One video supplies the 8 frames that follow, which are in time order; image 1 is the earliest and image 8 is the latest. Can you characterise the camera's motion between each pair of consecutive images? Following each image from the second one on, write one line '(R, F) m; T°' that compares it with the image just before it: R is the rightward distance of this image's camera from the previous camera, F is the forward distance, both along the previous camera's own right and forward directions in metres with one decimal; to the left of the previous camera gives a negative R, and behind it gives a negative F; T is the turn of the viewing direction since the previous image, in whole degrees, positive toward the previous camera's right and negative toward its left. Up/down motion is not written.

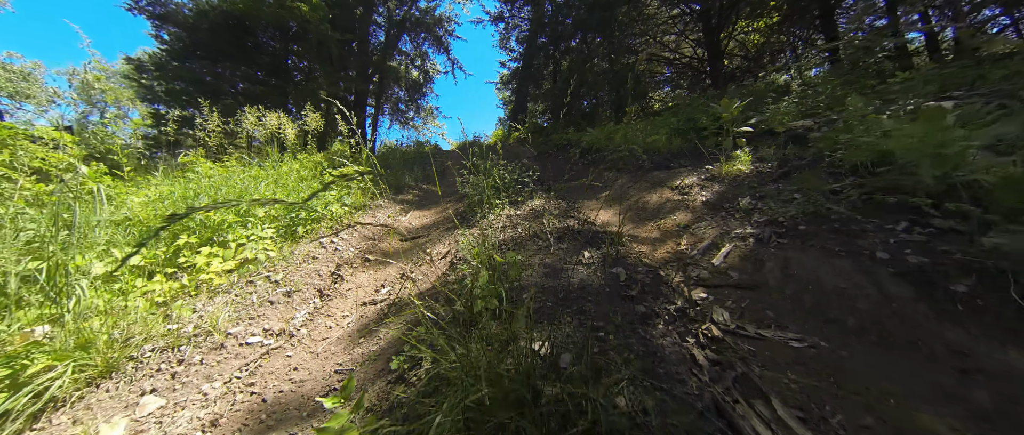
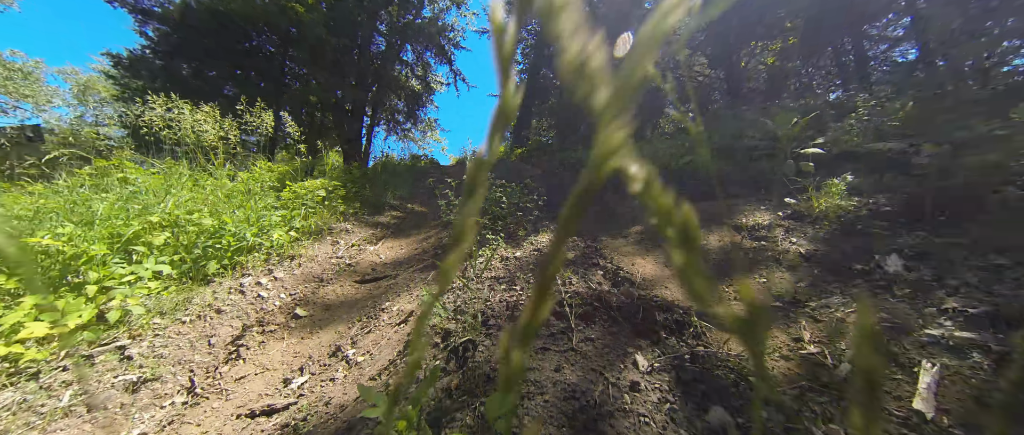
(0.0, +0.9) m; 0°
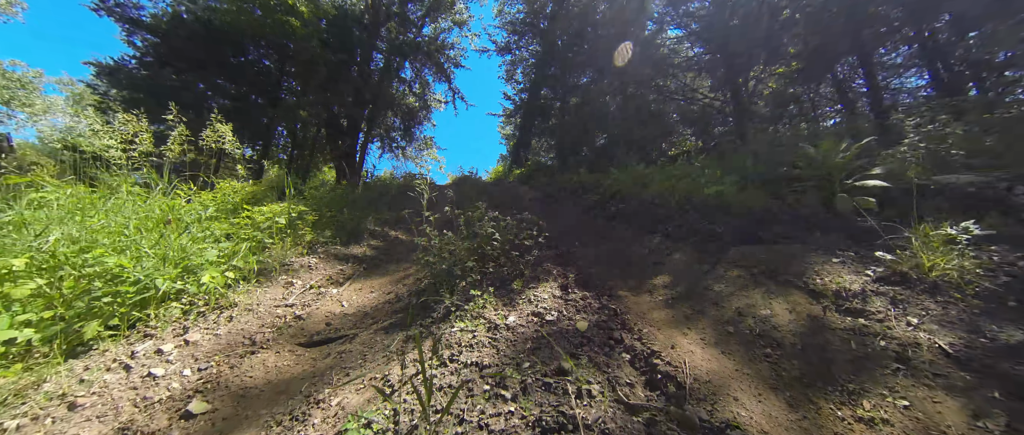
(0.0, +0.6) m; 0°
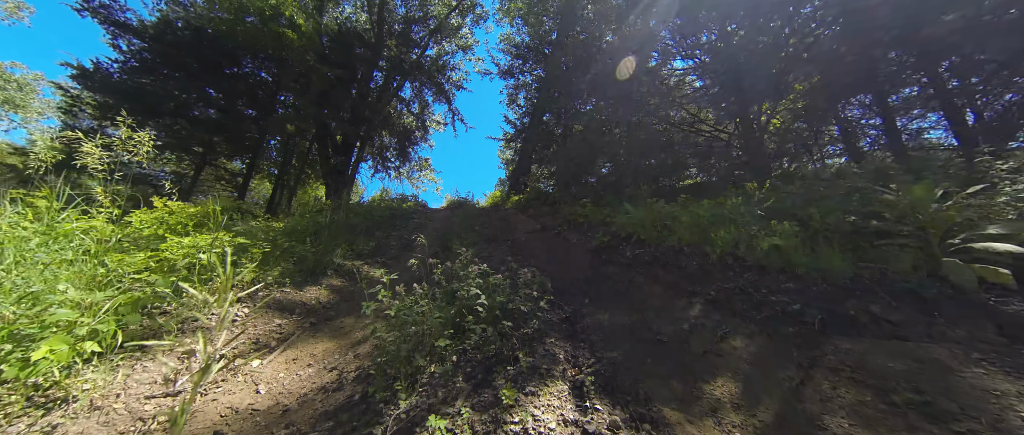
(0.0, +0.7) m; 0°
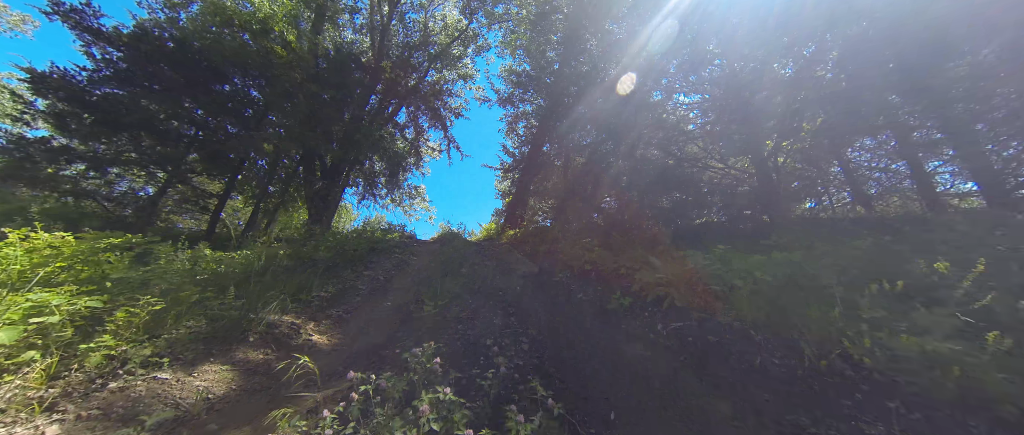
(0.0, +0.9) m; +1°
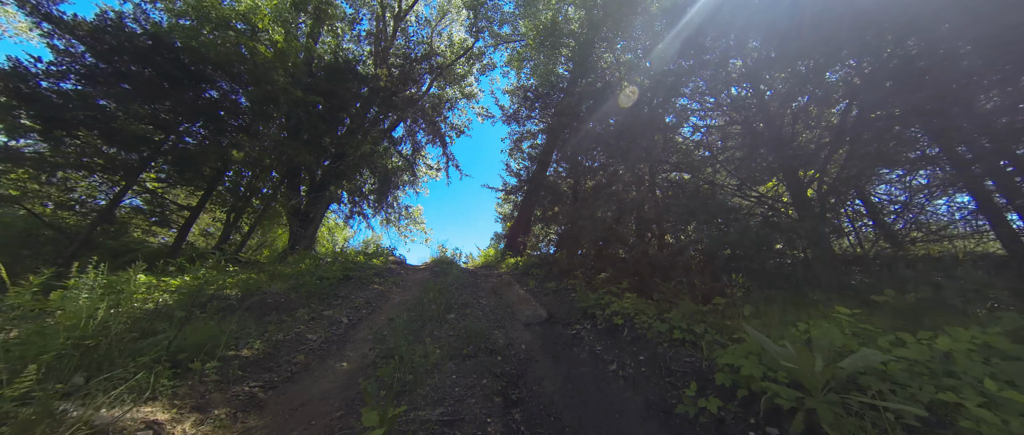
(-0.1, +1.2) m; 0°
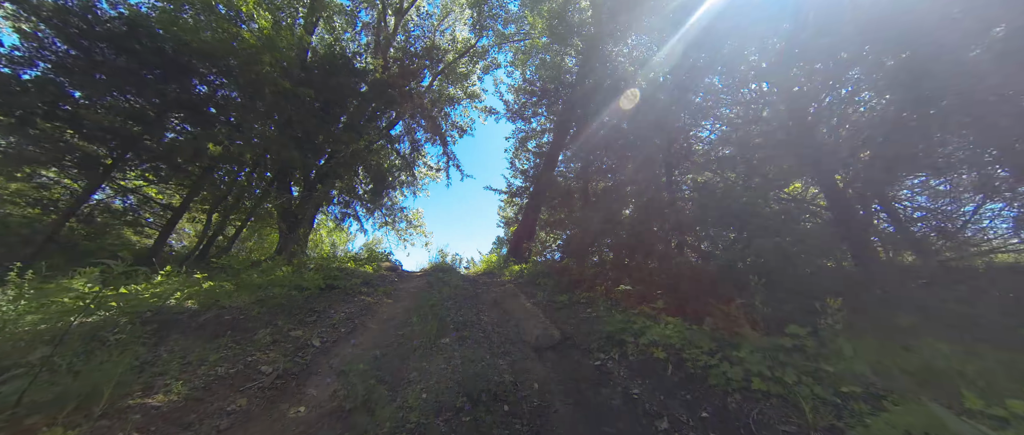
(-0.1, +0.8) m; 0°
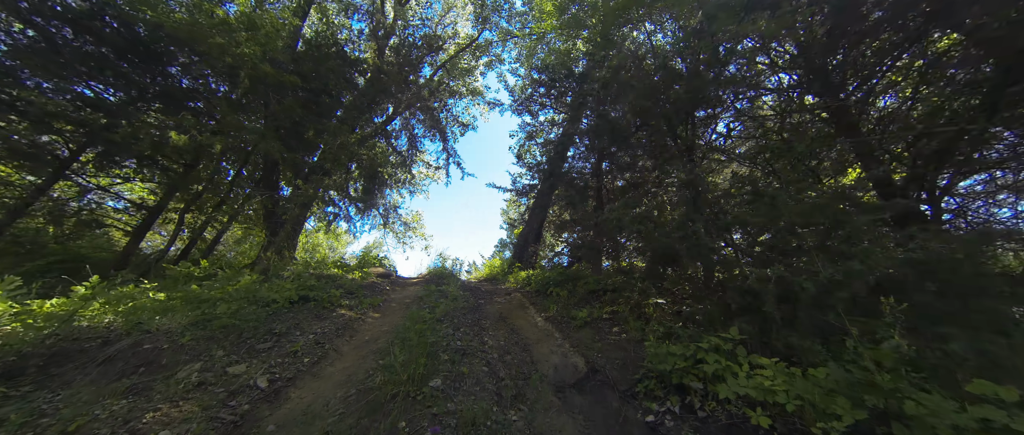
(-0.1, +1.0) m; 0°
